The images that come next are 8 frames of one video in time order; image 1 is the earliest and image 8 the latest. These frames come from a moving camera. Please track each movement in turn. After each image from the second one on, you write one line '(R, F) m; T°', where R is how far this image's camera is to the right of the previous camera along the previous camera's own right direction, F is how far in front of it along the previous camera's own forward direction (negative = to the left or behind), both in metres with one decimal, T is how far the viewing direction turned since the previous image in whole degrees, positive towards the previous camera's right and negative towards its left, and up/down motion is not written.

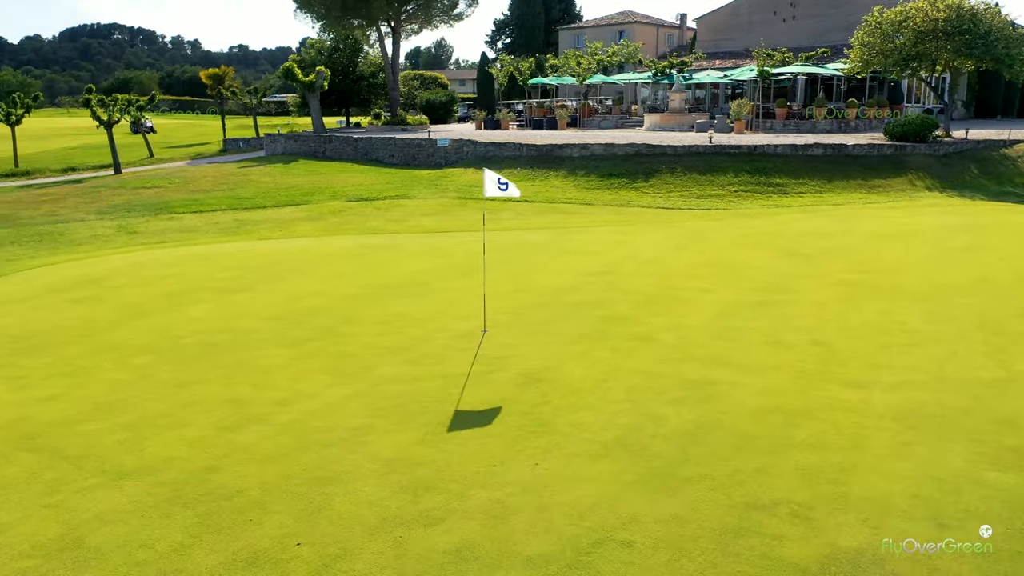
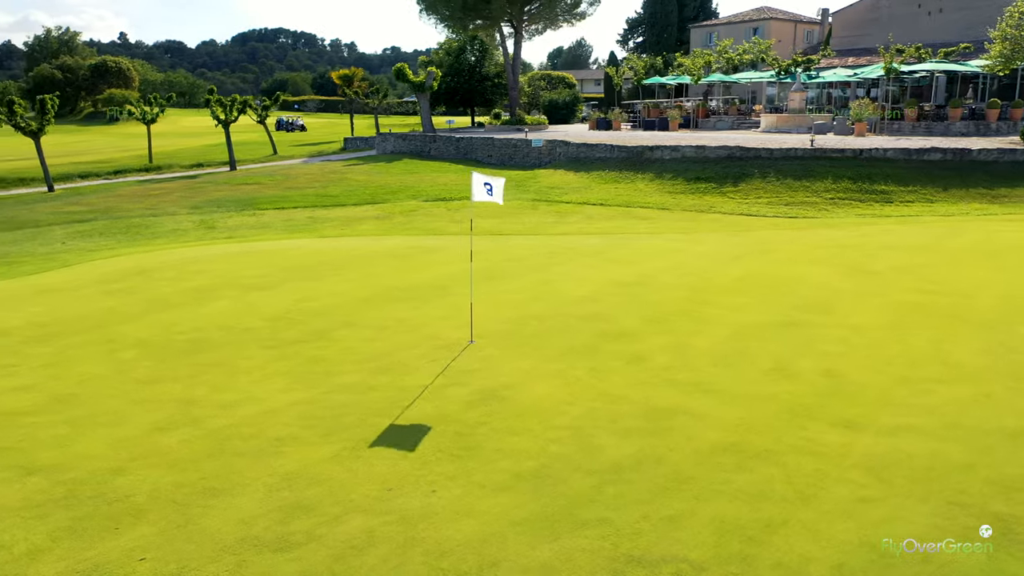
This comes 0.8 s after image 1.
(+1.9, +0.7) m; -10°
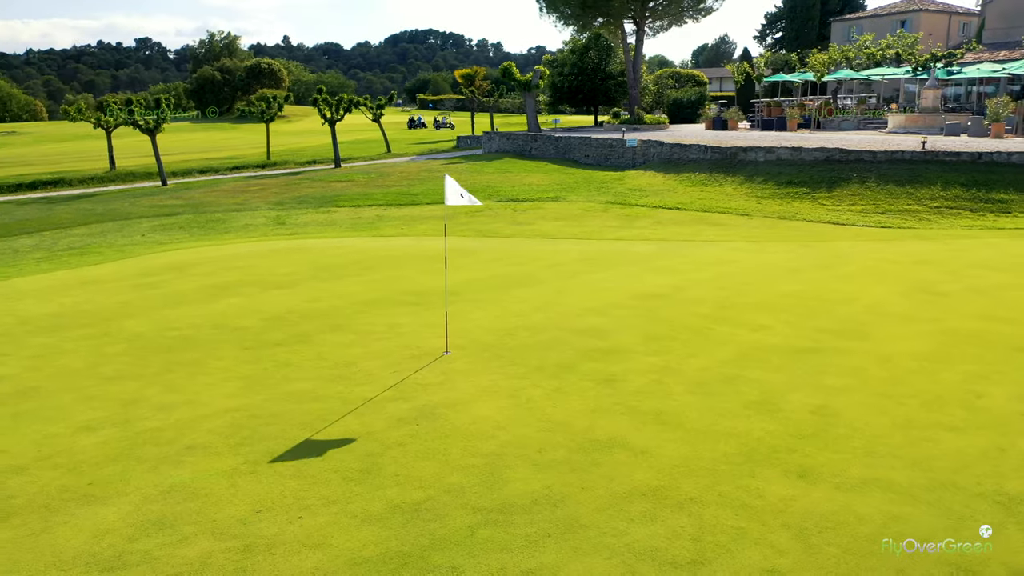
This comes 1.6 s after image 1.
(+1.9, +0.8) m; -10°
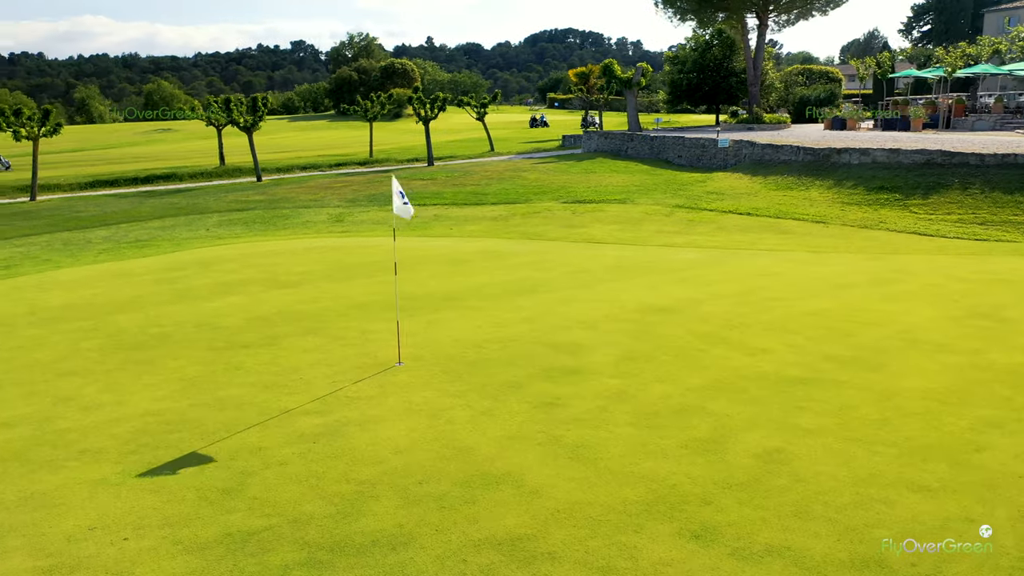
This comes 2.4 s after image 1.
(+2.0, +0.9) m; -9°
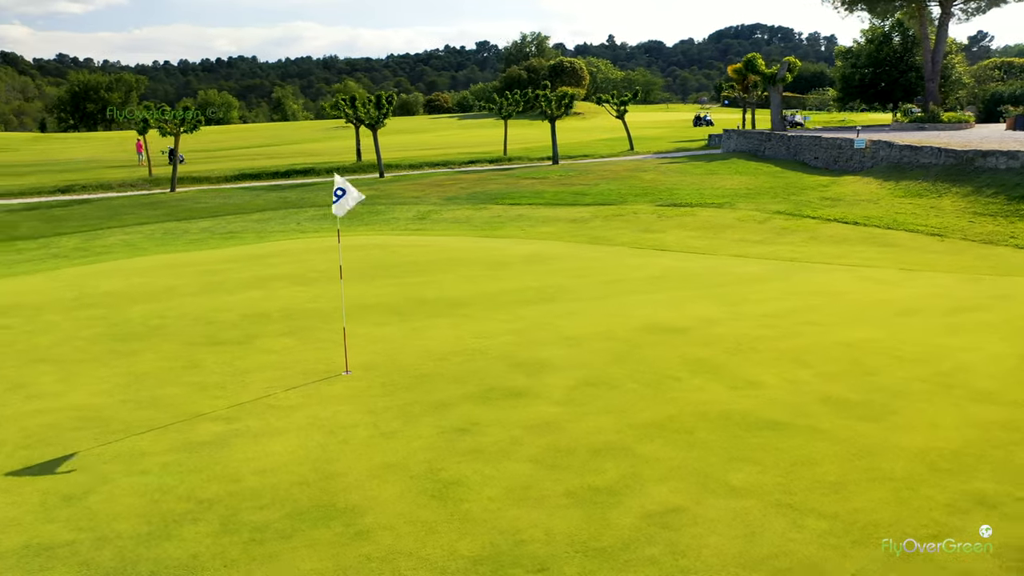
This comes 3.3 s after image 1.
(+2.3, +1.1) m; -12°
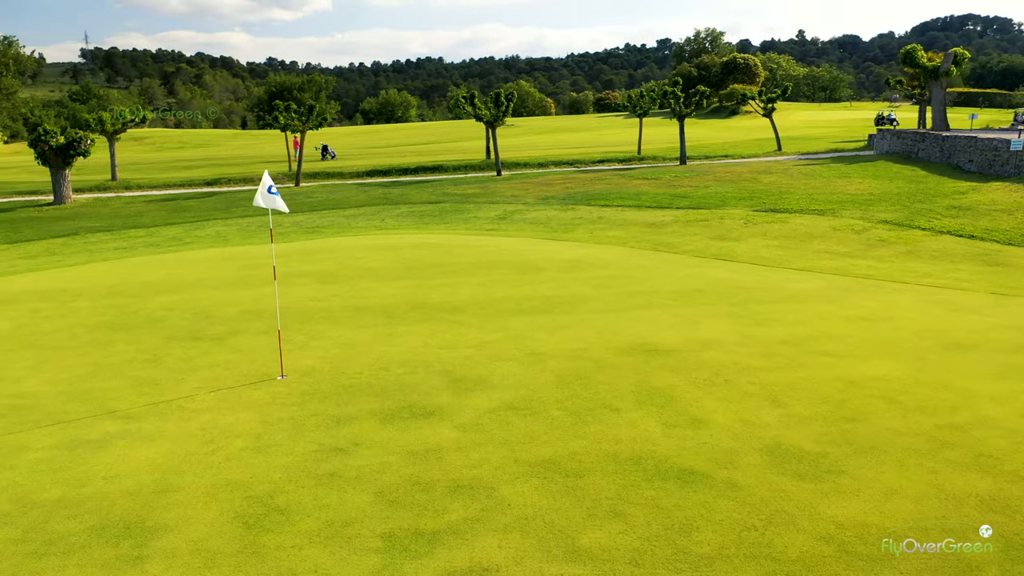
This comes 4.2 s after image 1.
(+2.3, +1.0) m; -12°
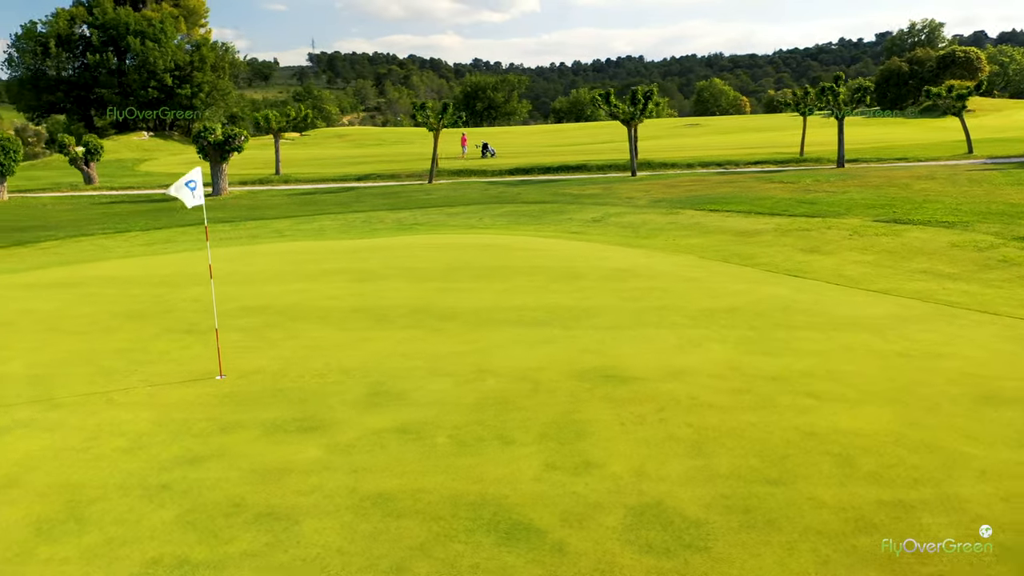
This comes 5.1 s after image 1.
(+2.4, +1.0) m; -13°
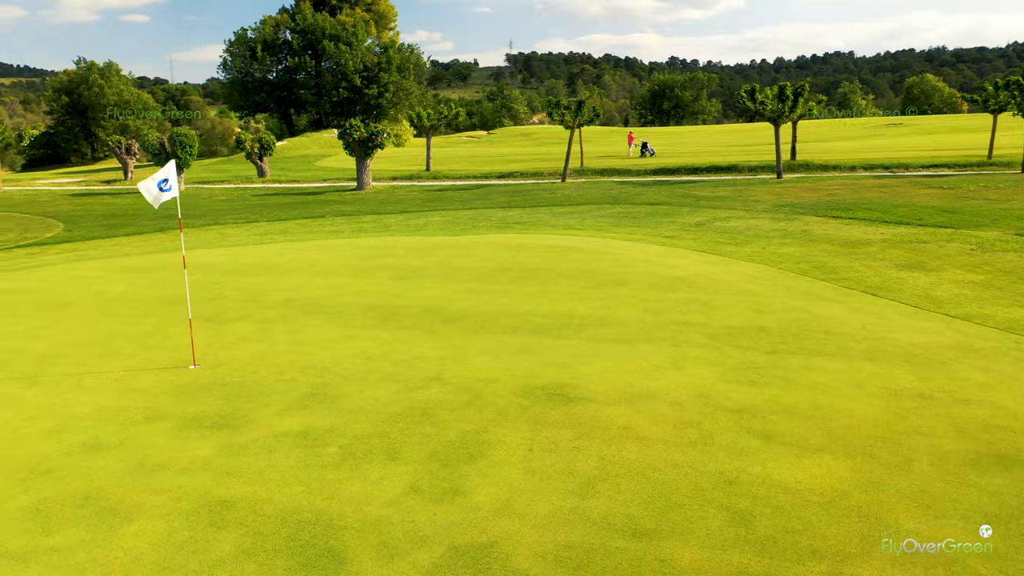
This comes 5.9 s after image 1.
(+2.1, +0.8) m; -13°
